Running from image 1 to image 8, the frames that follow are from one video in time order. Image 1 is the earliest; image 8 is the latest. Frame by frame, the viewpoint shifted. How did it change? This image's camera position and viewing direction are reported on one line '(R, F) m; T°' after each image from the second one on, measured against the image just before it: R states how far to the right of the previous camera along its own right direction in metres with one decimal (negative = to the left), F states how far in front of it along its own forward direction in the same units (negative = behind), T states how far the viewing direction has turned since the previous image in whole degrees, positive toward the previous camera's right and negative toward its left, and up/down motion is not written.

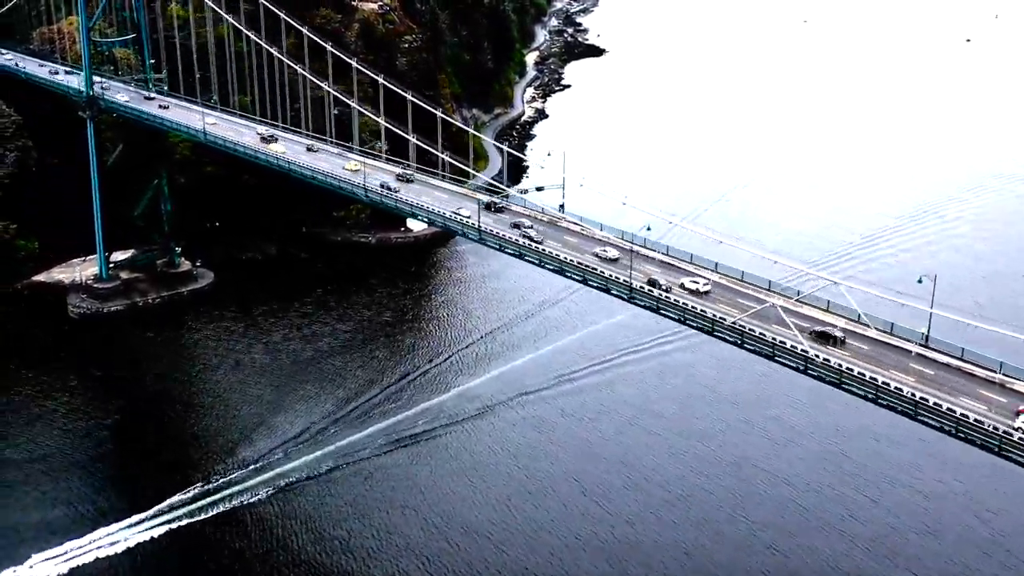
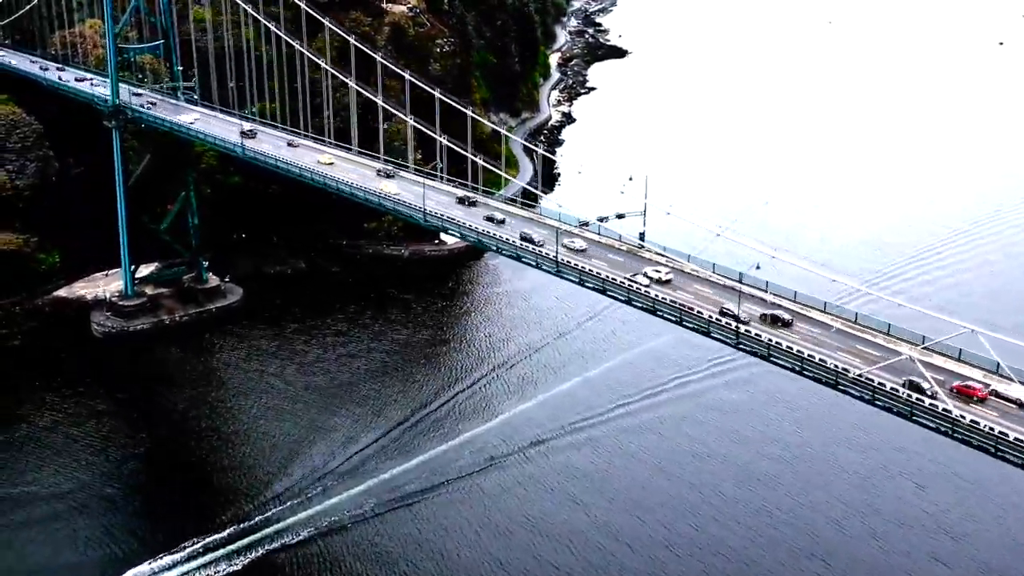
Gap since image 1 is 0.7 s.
(-1.1, +1.5) m; 0°
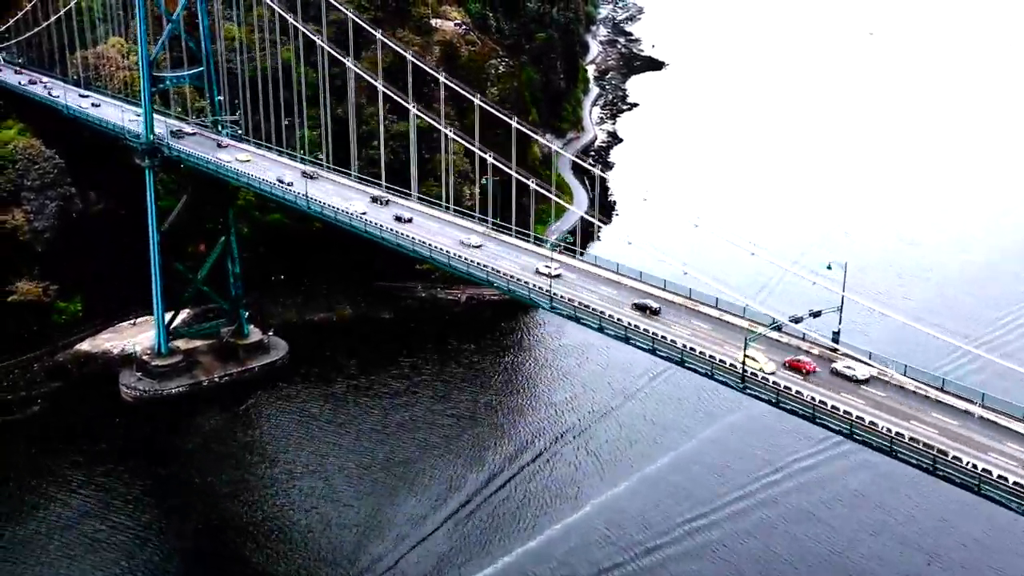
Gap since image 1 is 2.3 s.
(-2.0, +3.4) m; 0°
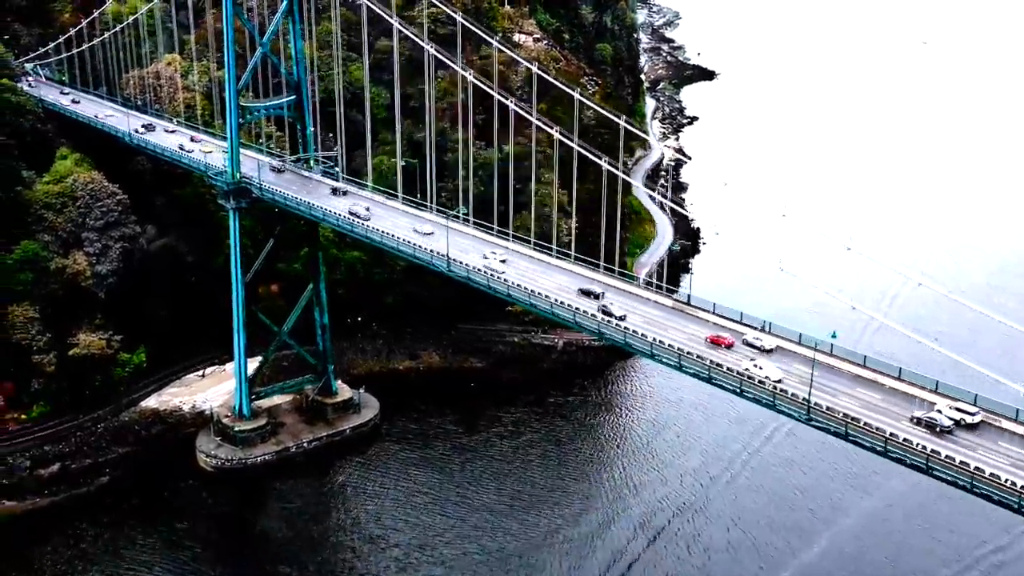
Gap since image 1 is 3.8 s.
(-2.7, +3.0) m; 0°
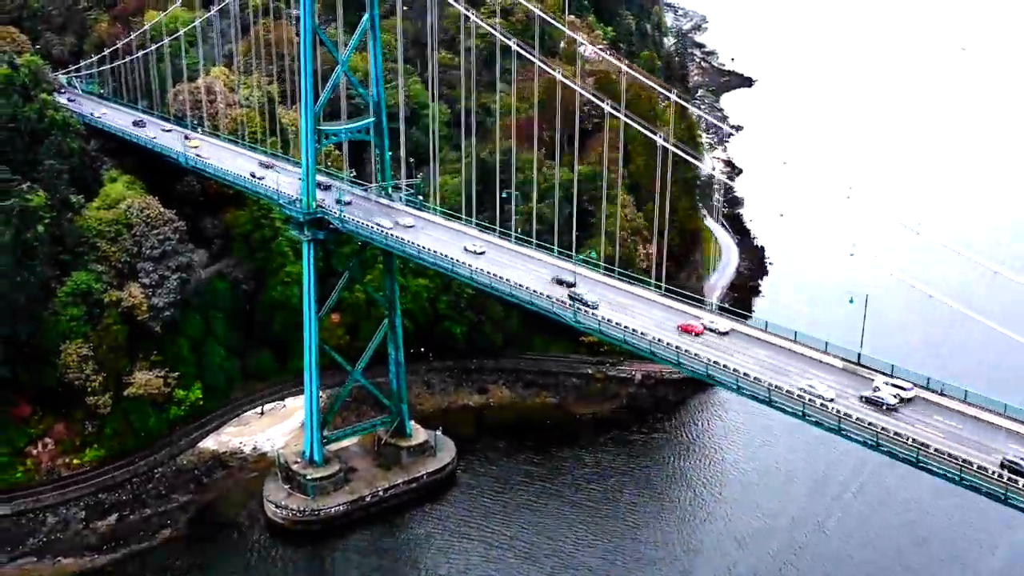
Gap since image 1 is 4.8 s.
(-1.8, +1.8) m; 0°
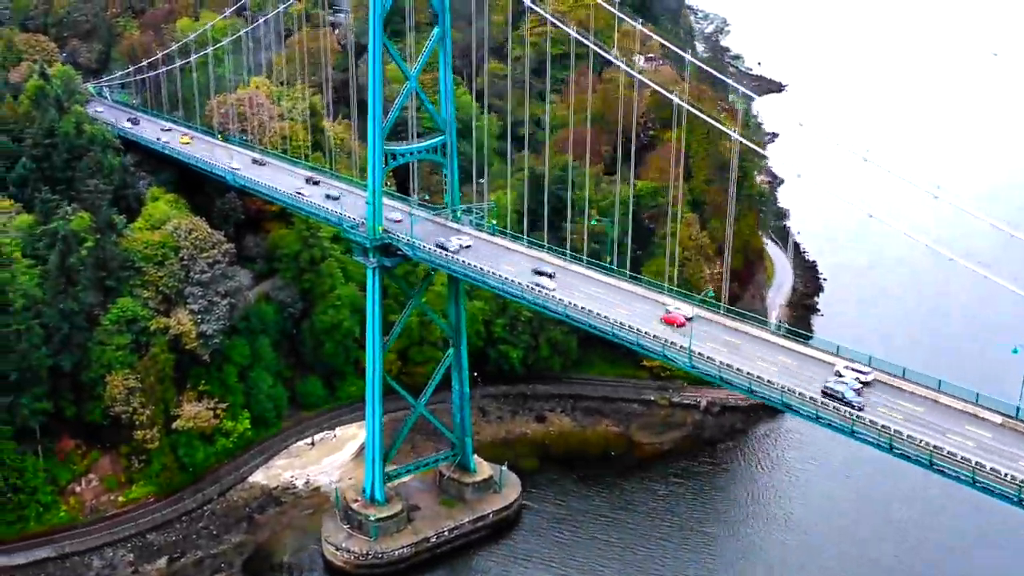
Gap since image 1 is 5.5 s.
(-1.3, +1.3) m; 0°
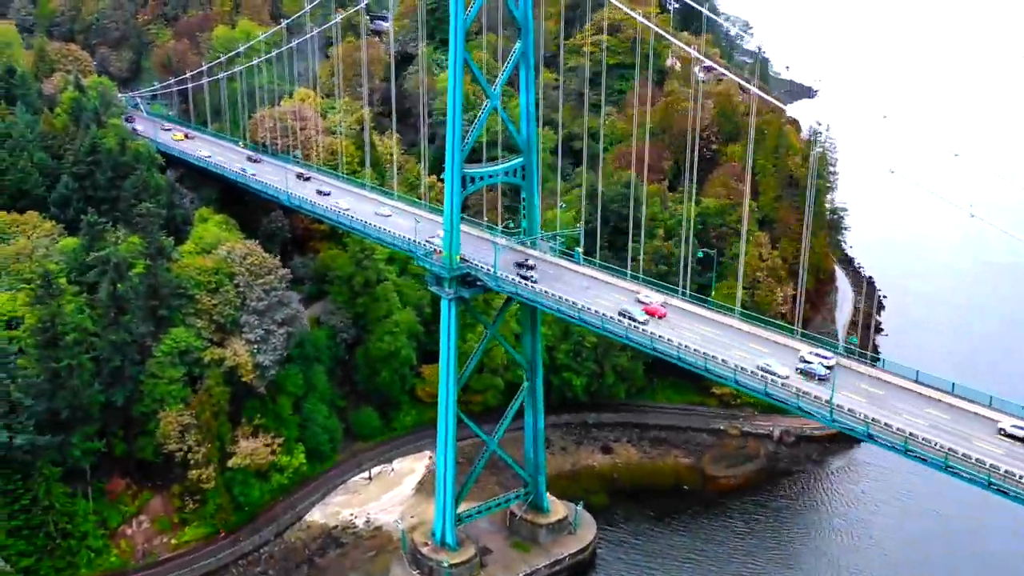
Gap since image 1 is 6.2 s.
(-1.4, +1.3) m; 0°
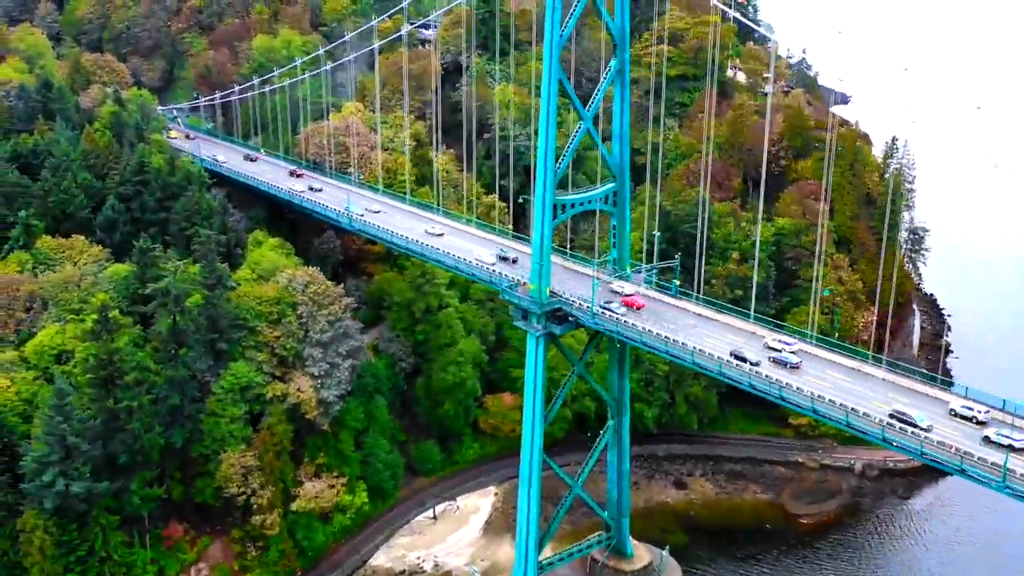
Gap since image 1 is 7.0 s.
(-1.4, +1.3) m; 0°
